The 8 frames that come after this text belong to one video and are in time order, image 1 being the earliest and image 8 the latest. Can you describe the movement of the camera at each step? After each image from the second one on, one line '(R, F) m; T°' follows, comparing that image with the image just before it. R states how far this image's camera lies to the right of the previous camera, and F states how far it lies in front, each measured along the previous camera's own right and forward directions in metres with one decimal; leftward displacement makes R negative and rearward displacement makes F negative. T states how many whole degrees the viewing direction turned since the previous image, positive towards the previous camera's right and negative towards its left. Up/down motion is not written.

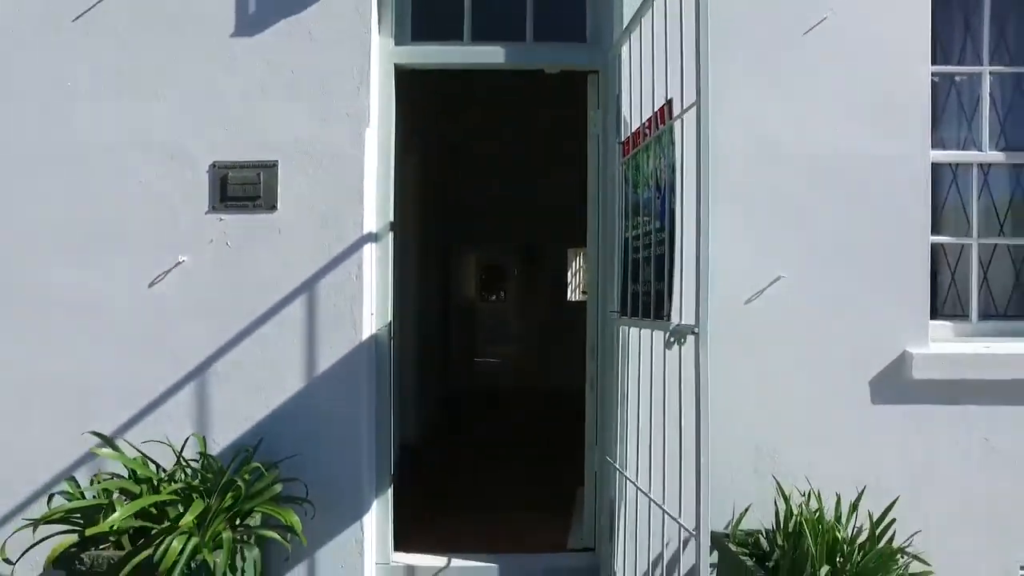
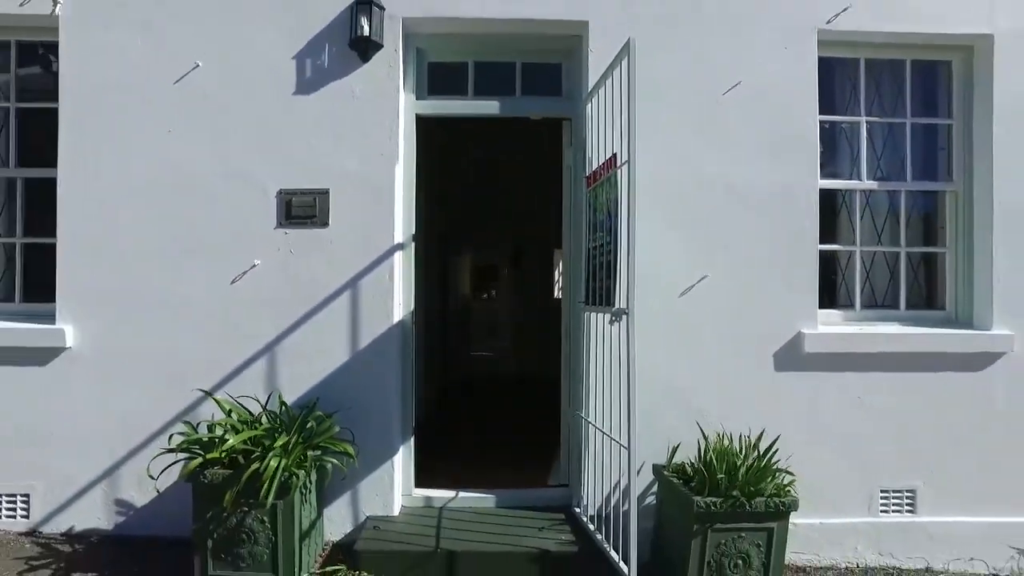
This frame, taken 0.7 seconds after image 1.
(0.0, -0.9) m; +1°
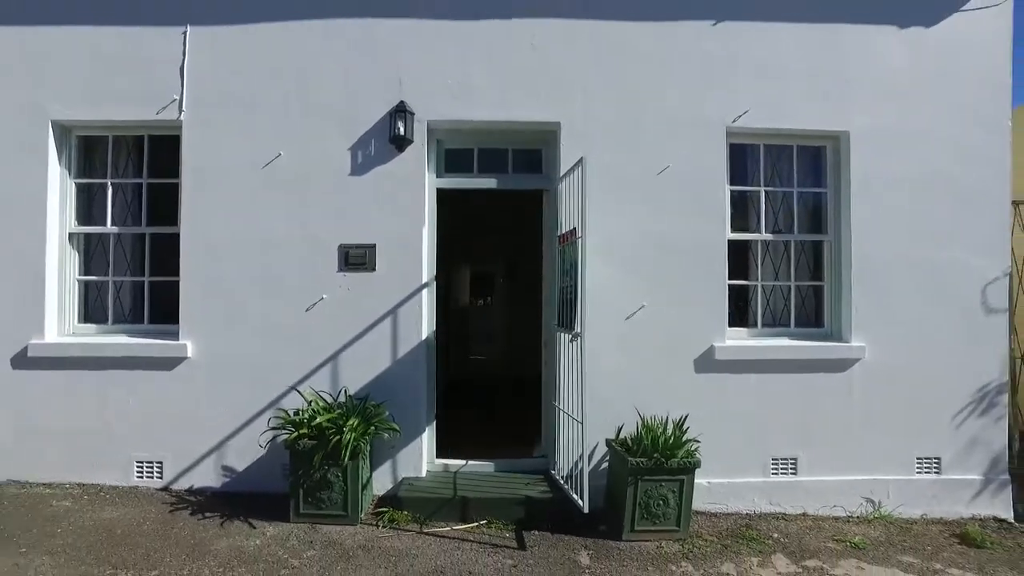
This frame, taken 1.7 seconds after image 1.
(0.0, -1.4) m; 0°
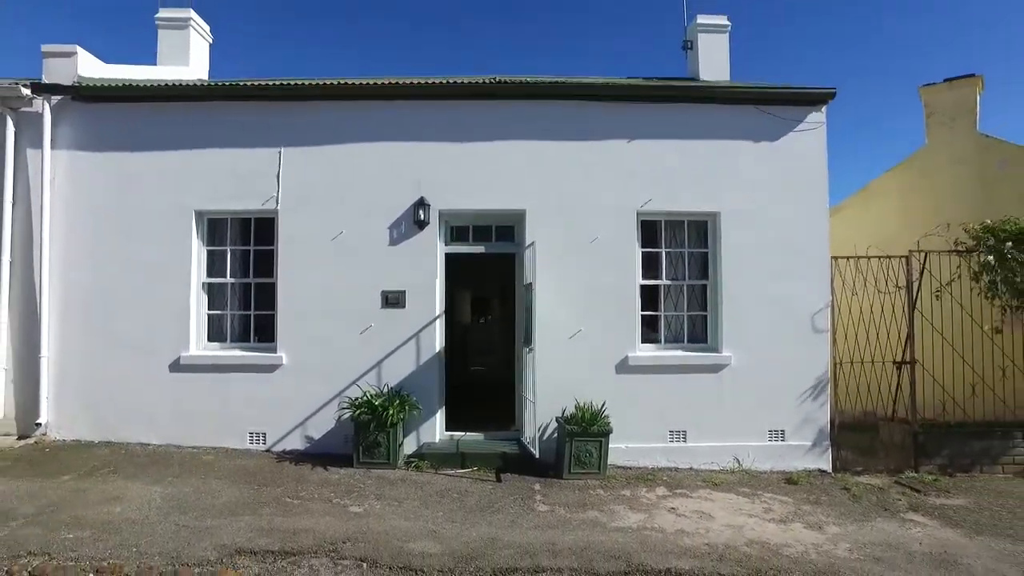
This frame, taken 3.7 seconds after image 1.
(+0.2, -2.5) m; 0°
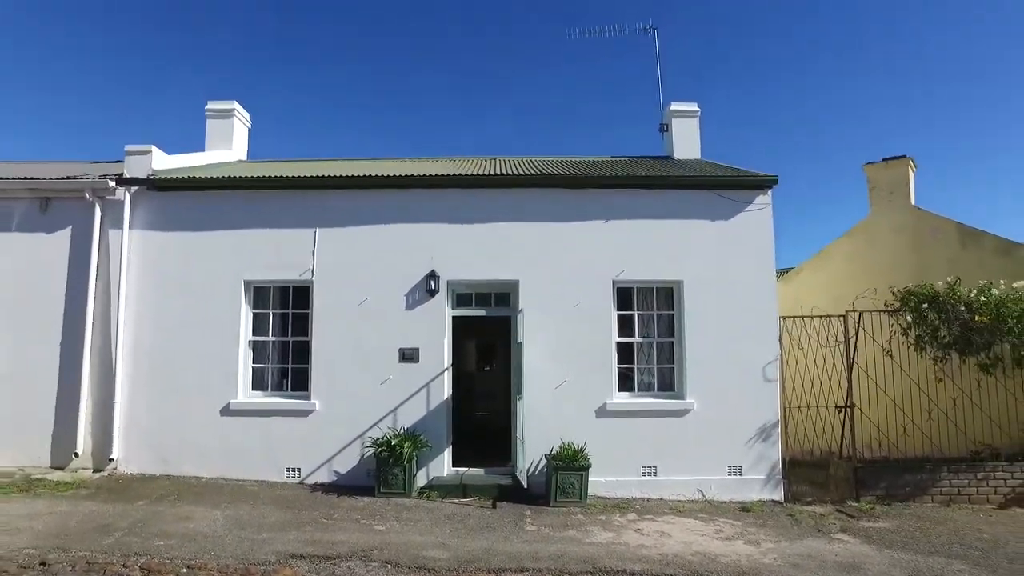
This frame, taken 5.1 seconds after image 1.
(+0.2, -1.4) m; -1°
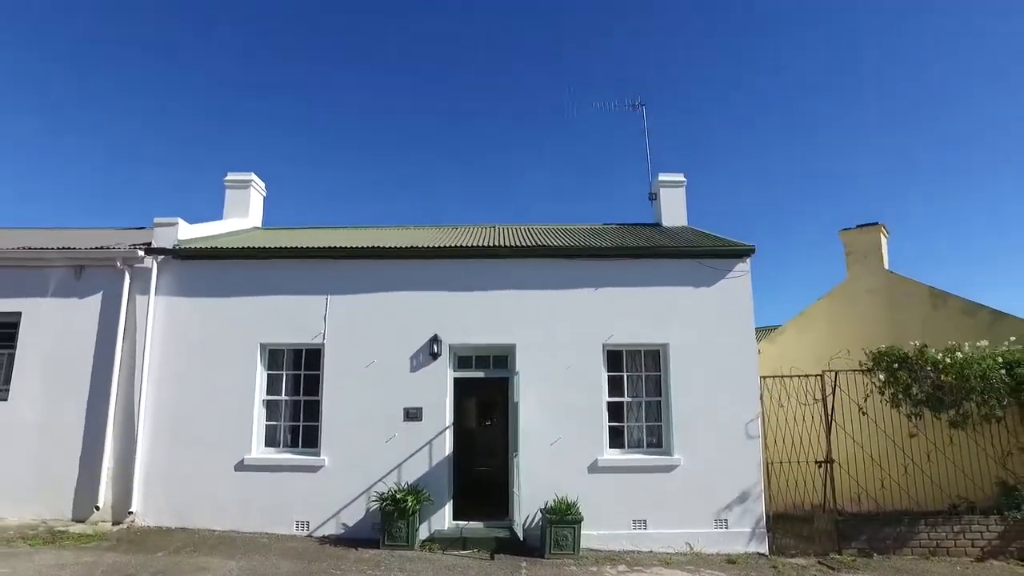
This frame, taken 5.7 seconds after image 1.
(+0.1, -0.7) m; 0°
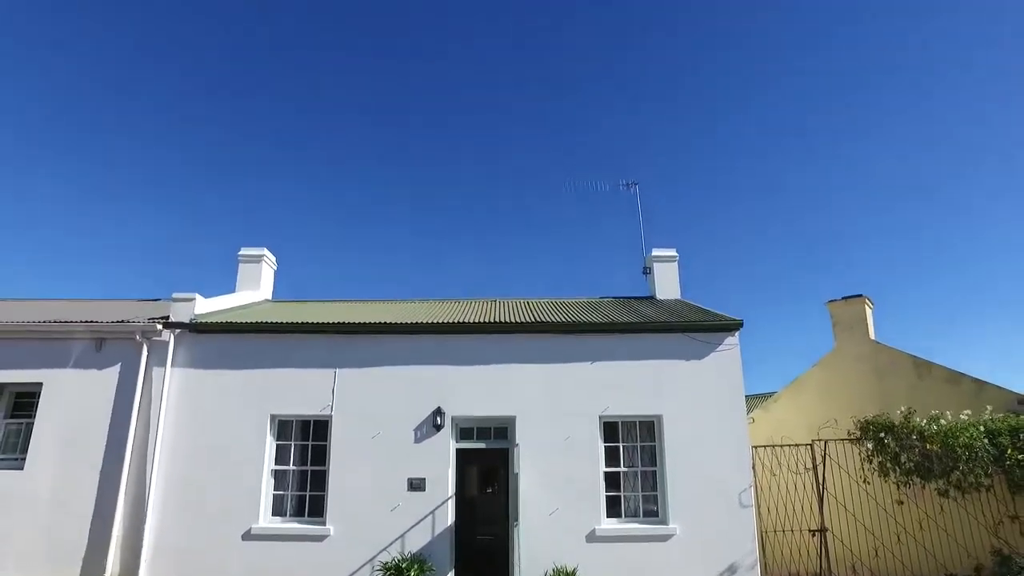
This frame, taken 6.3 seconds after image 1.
(0.0, -0.5) m; 0°
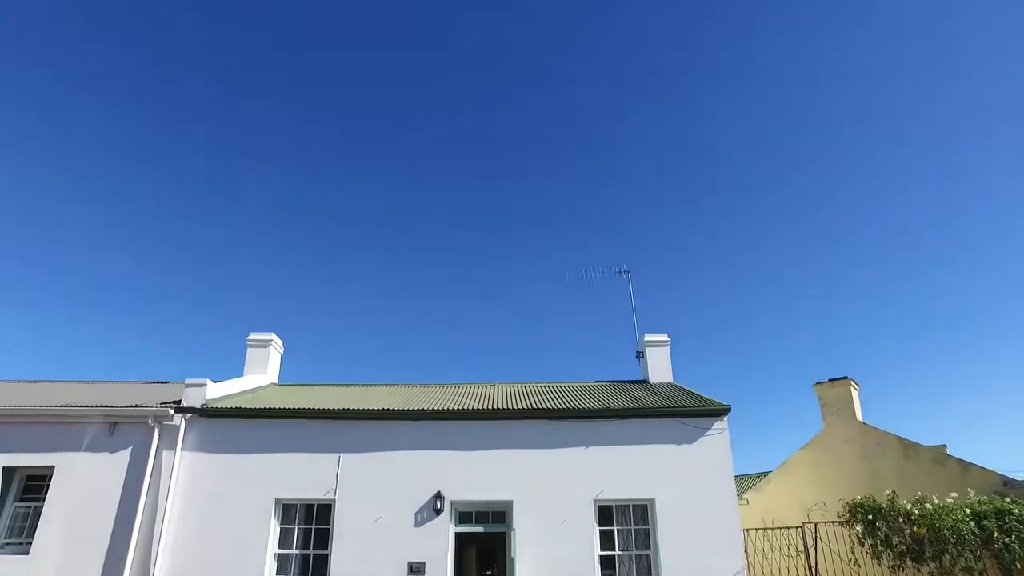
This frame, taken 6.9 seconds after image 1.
(+0.1, -0.6) m; 0°
